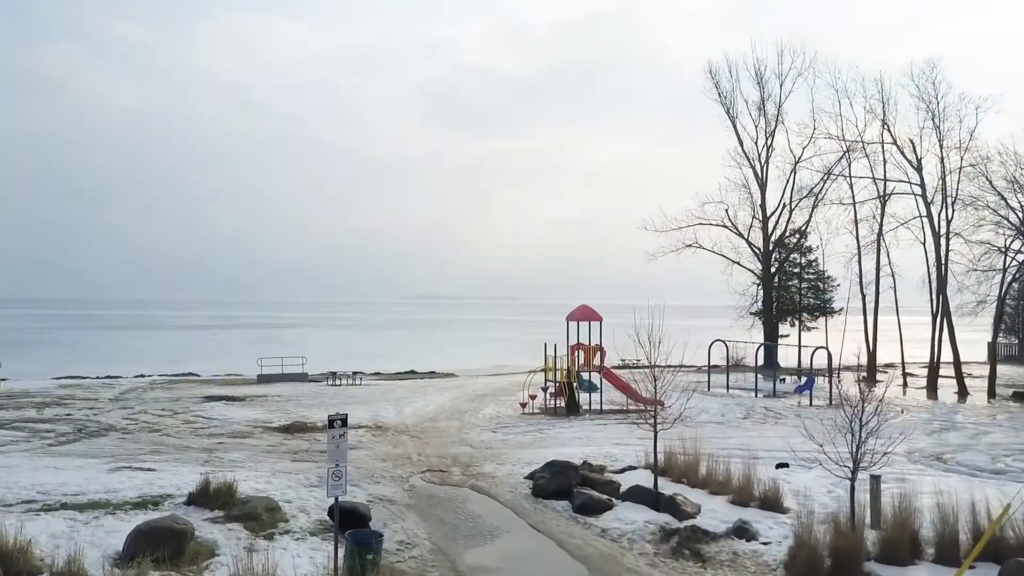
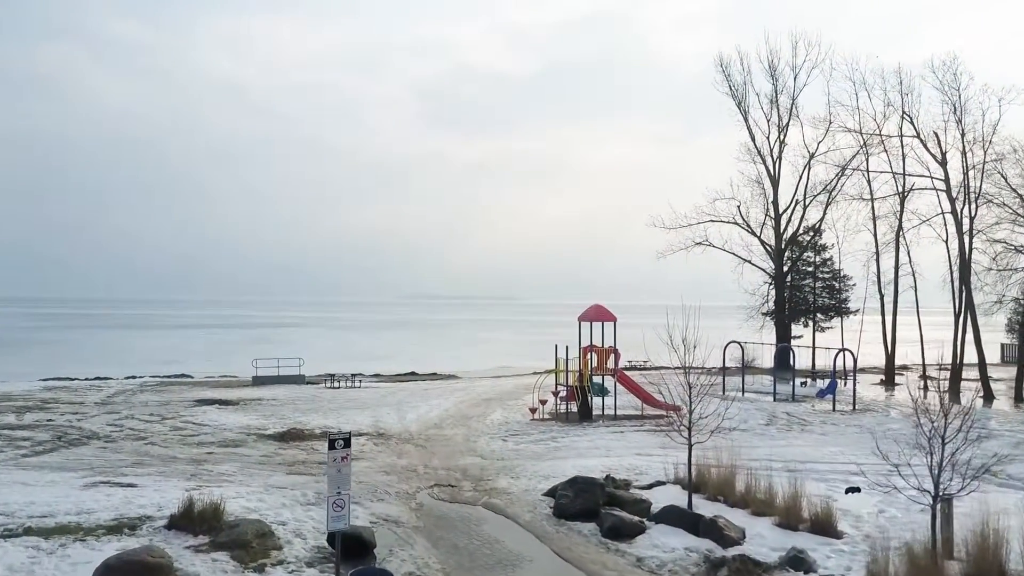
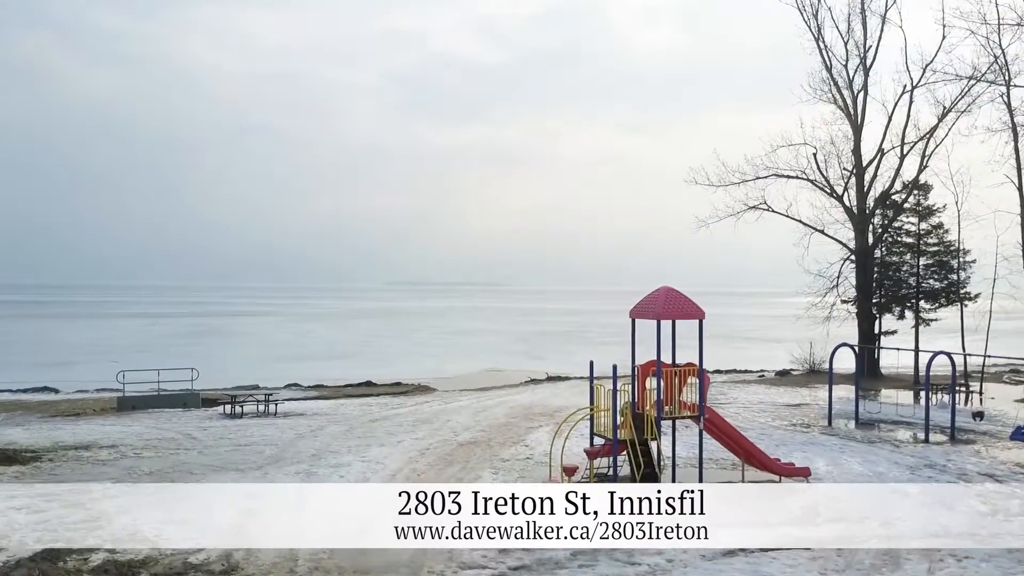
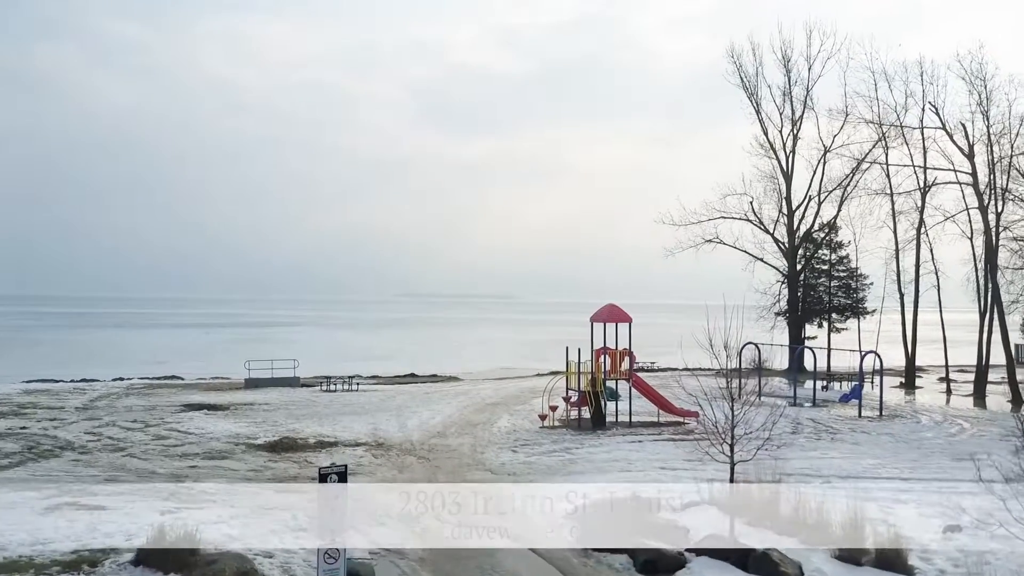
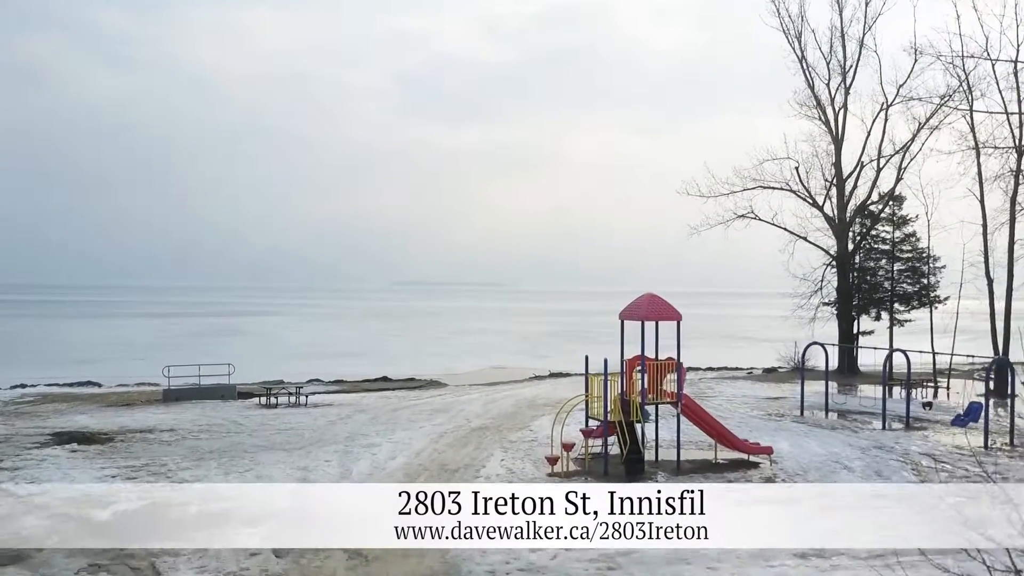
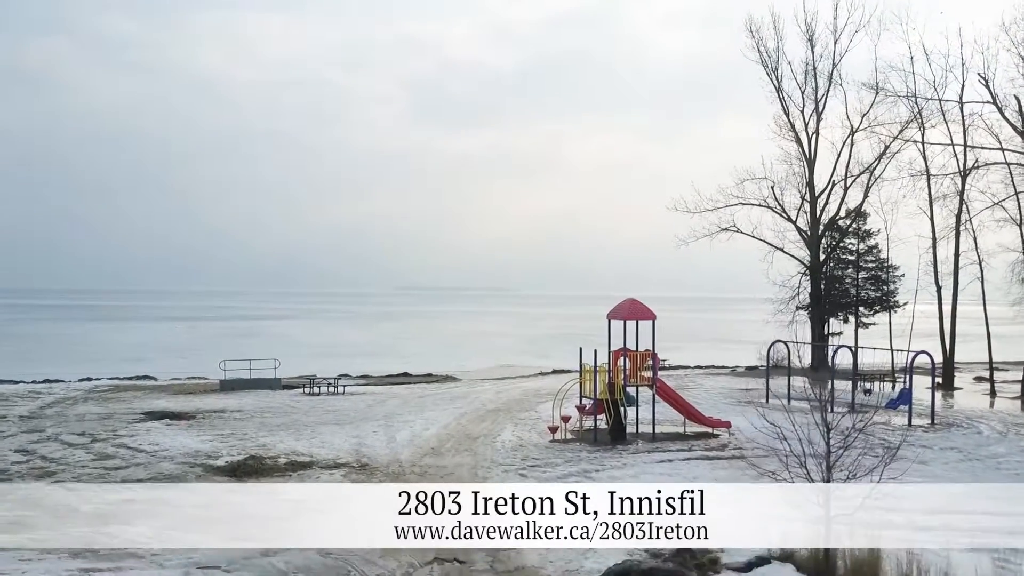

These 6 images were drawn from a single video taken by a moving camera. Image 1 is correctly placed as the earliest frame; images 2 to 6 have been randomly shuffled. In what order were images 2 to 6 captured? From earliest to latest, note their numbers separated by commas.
2, 4, 6, 5, 3
